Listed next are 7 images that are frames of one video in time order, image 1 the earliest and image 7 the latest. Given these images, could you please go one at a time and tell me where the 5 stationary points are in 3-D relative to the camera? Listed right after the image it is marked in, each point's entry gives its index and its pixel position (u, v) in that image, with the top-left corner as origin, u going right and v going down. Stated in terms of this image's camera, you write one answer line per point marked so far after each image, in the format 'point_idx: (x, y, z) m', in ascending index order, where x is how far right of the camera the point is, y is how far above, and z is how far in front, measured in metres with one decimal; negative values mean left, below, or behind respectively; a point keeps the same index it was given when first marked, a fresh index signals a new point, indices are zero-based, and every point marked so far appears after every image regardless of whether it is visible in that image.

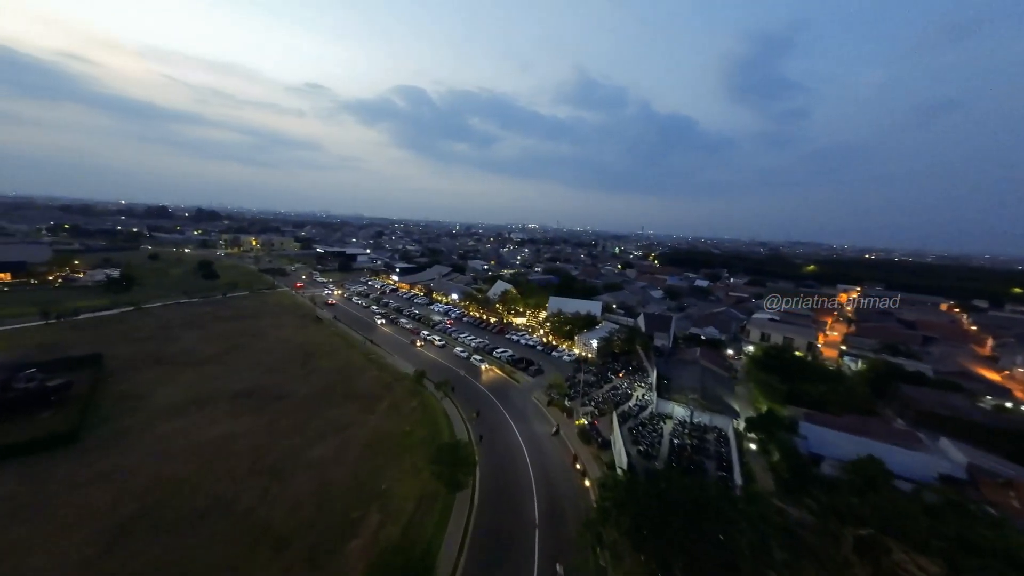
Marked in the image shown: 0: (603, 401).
0: (+4.3, -5.3, +17.8) m
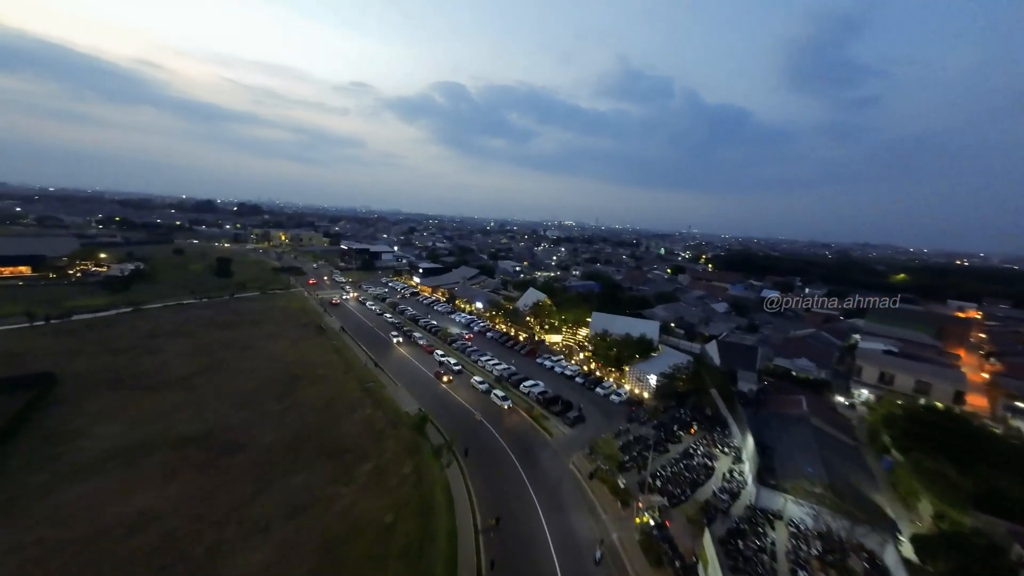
0: (+5.3, -6.3, +12.4) m
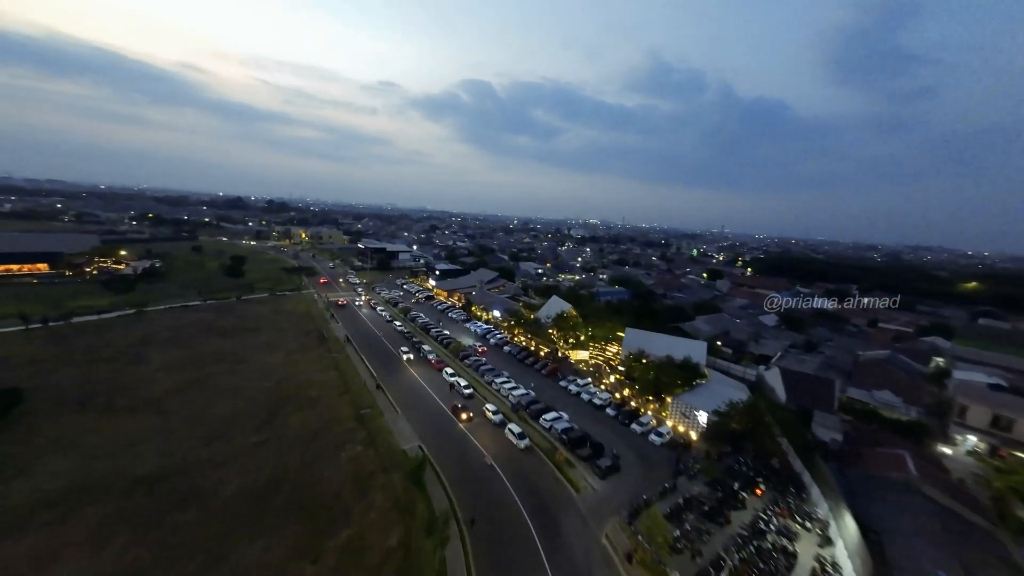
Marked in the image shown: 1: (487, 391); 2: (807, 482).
0: (+5.7, -6.9, +9.3) m
1: (-1.1, -4.8, +17.5) m
2: (+9.4, -6.1, +11.9) m
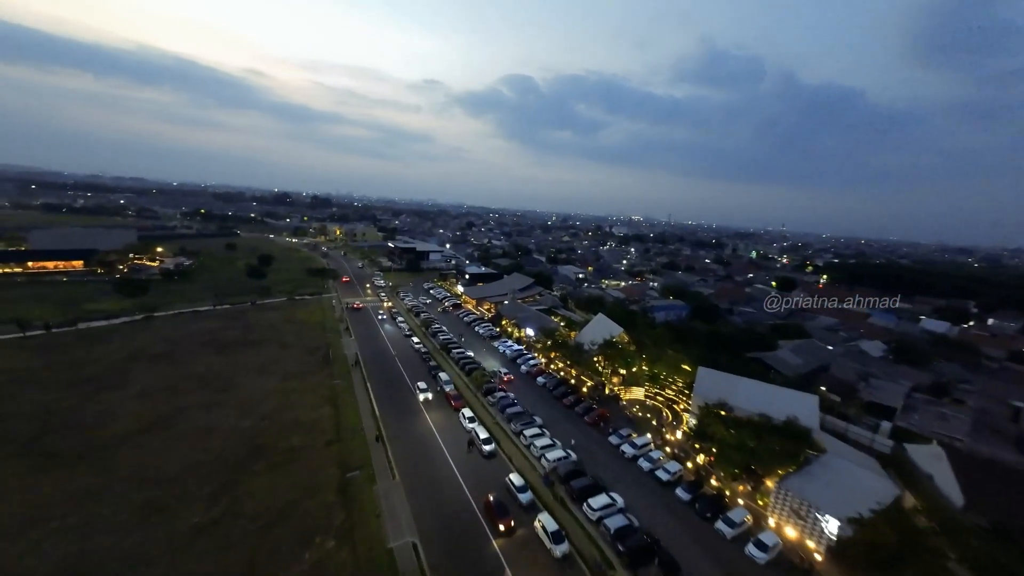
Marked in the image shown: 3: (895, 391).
0: (+6.0, -8.1, +4.7) m
1: (+0.1, -5.7, +13.5) m
2: (+10.0, -7.4, +6.9) m
3: (+18.7, -4.9, +18.3) m
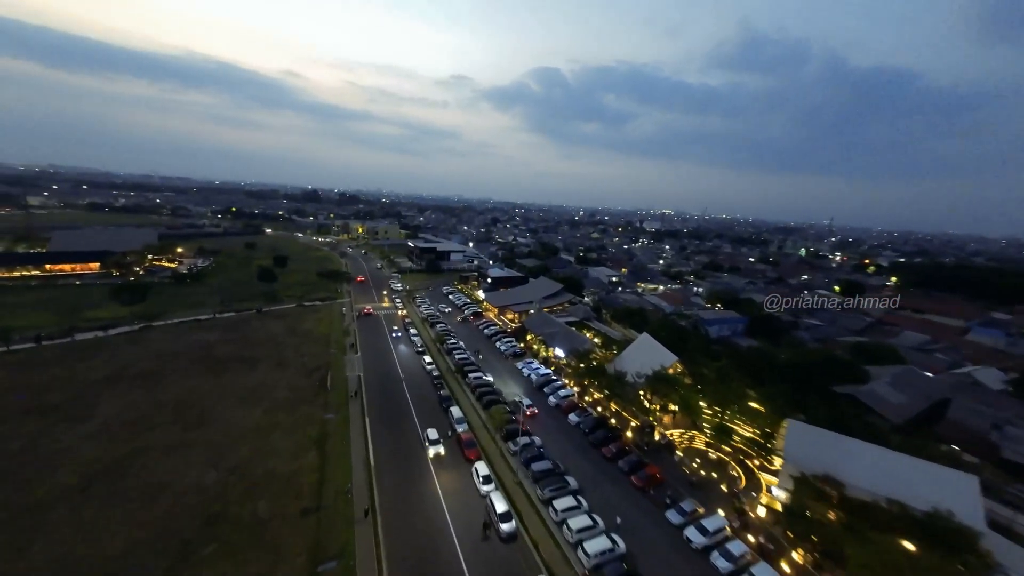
0: (+6.1, -9.0, +1.1) m
1: (+0.8, -6.5, +10.3) m
2: (+10.2, -8.3, +3.1) m
3: (+19.7, -5.8, +13.8) m
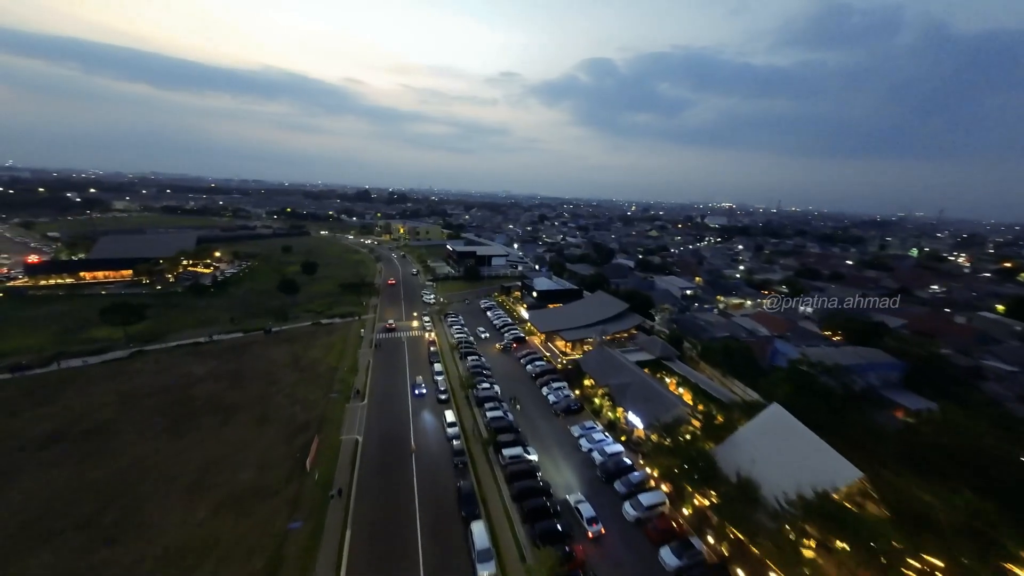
0: (+5.7, -10.5, -5.1) m
1: (+1.6, -7.9, +4.7) m
2: (+10.0, -9.8, -3.6) m
3: (+20.8, -7.4, +5.8) m
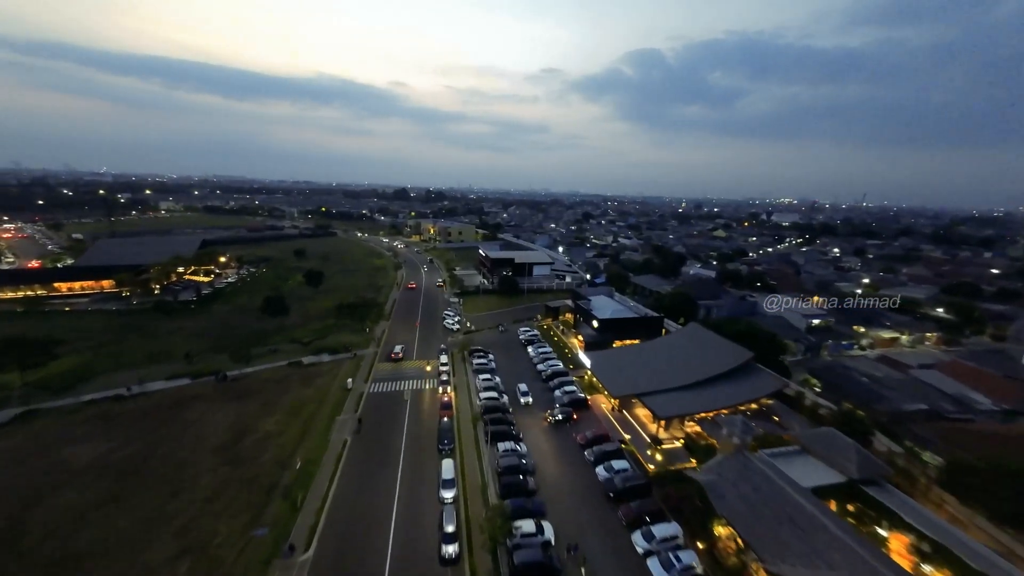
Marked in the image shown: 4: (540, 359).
0: (+4.9, -12.2, -13.3) m
1: (+1.9, -9.4, -3.3) m
2: (+9.4, -11.5, -12.3) m
3: (+21.1, -9.2, -4.0) m
4: (+1.4, -3.4, +18.0) m
